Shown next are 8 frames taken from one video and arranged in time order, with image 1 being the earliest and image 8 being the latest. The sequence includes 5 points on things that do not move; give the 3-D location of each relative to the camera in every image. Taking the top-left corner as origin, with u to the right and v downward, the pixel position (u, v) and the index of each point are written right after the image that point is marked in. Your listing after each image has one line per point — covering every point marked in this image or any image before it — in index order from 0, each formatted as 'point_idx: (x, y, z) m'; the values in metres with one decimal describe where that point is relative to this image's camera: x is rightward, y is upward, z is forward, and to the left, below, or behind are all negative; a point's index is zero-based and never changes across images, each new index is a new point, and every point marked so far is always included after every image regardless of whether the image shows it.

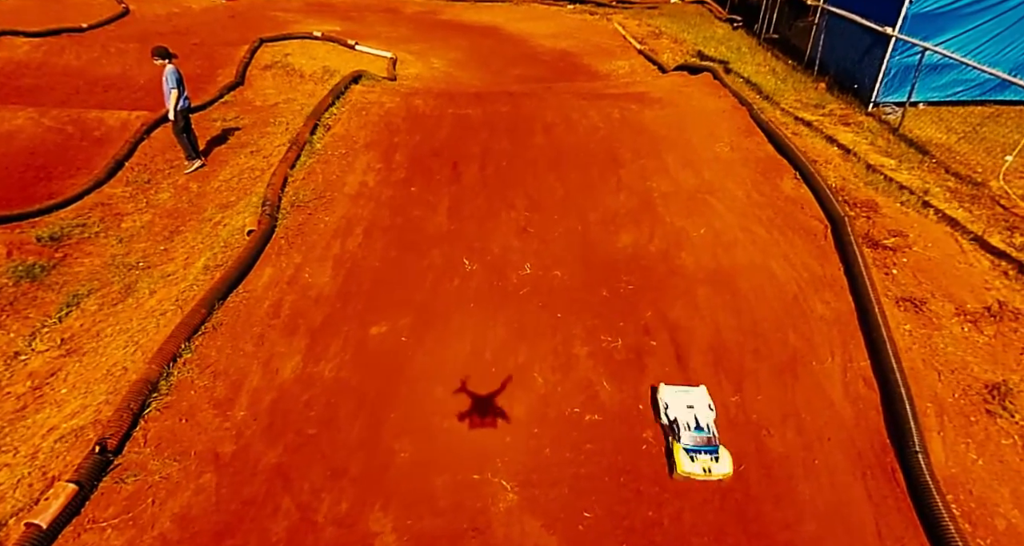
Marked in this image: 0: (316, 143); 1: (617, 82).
0: (-3.8, +2.5, +10.9) m
1: (+2.9, +5.3, +15.7) m
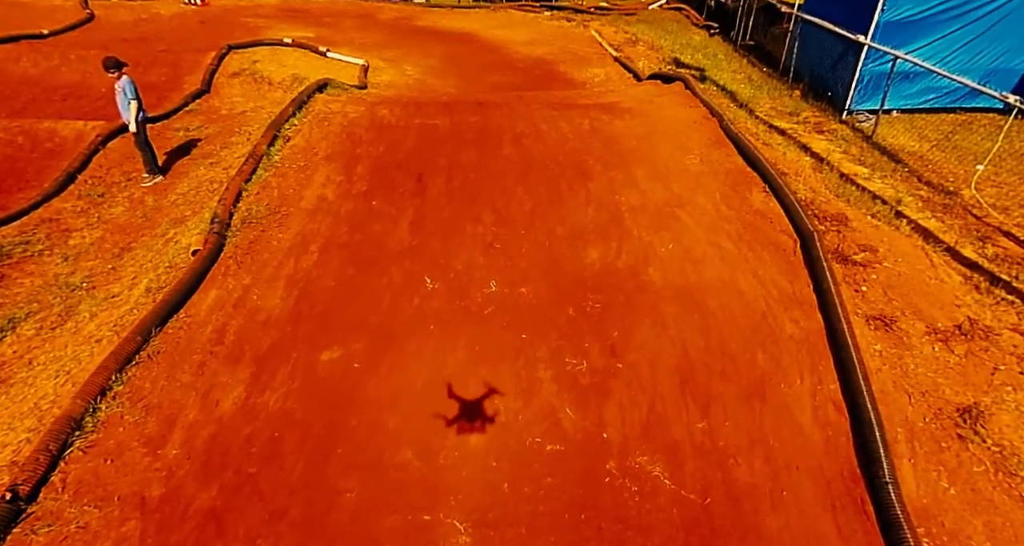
0: (-4.5, +2.2, +10.5) m
1: (+2.1, +5.0, +15.4) m
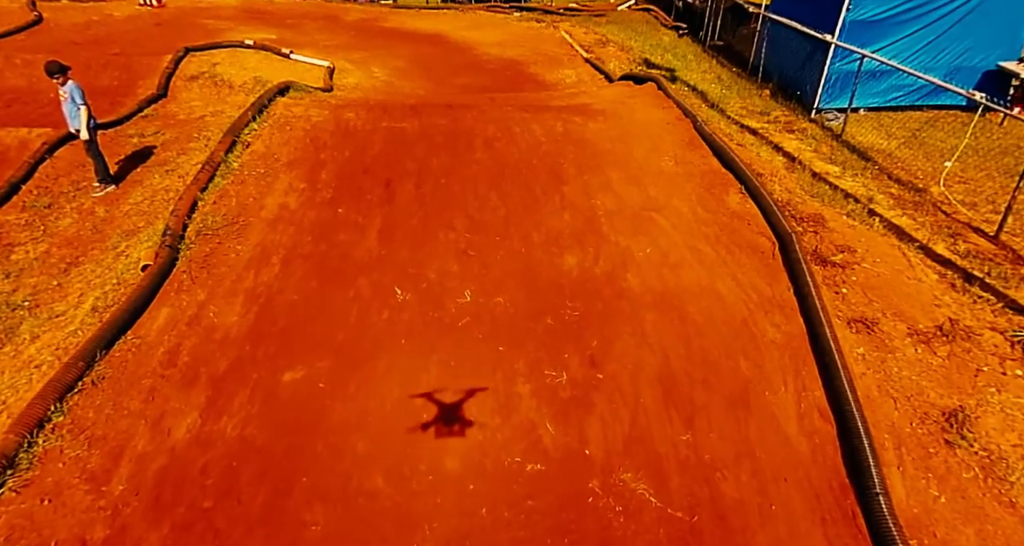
0: (-5.0, +2.0, +10.0) m
1: (+1.3, +4.9, +15.2) m
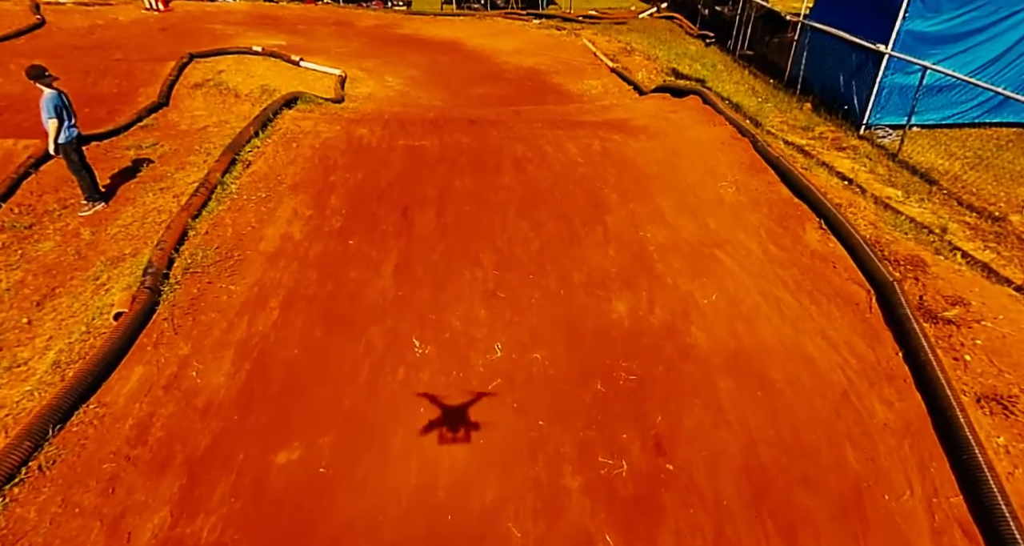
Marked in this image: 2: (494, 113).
0: (-4.4, +1.4, +8.8) m
1: (+2.0, +4.2, +14.0) m
2: (-0.4, +3.6, +12.7) m
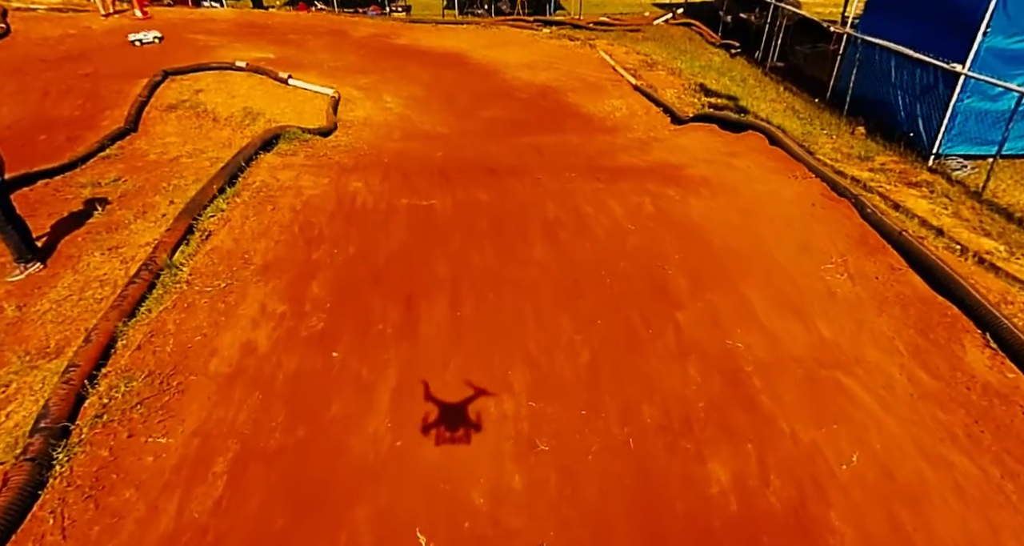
0: (-4.0, +0.1, +6.7) m
1: (+2.4, +2.9, +11.9) m
2: (0.0, +2.3, +10.6) m
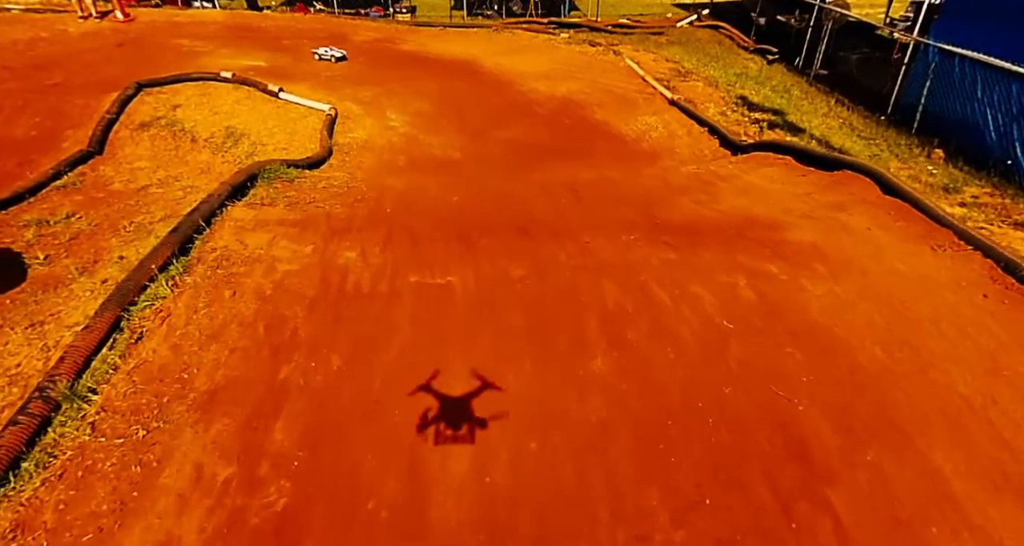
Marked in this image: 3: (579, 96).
0: (-3.6, -0.9, +4.7) m
1: (+2.9, +1.8, +9.8) m
2: (+0.5, +1.2, +8.5) m
3: (+2.0, +5.3, +16.7) m
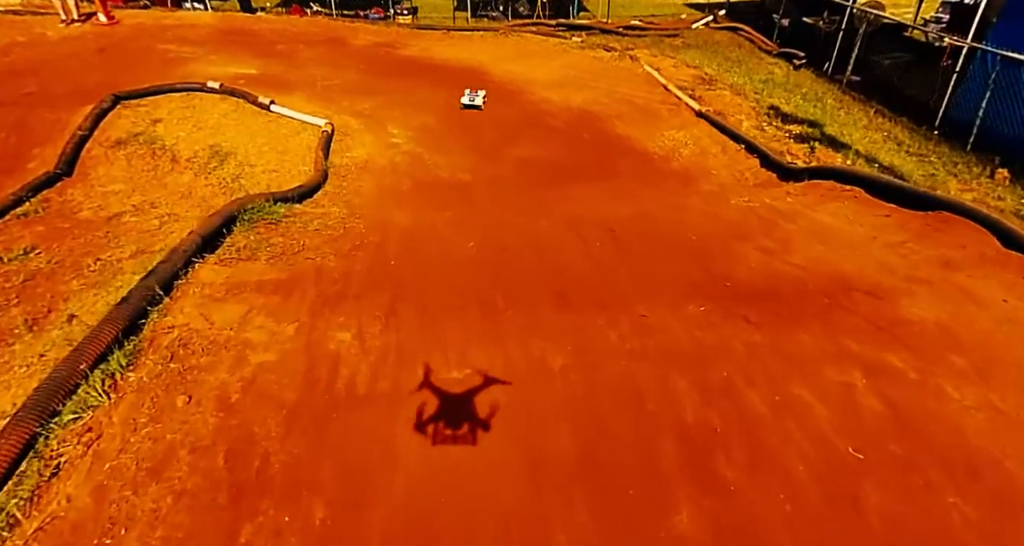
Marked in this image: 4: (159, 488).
0: (-3.2, -1.7, +3.3) m
1: (+3.2, +1.0, +8.5) m
2: (+0.8, +0.4, +7.2) m
3: (+2.4, +4.5, +15.3) m
4: (-2.4, -1.4, +3.7) m
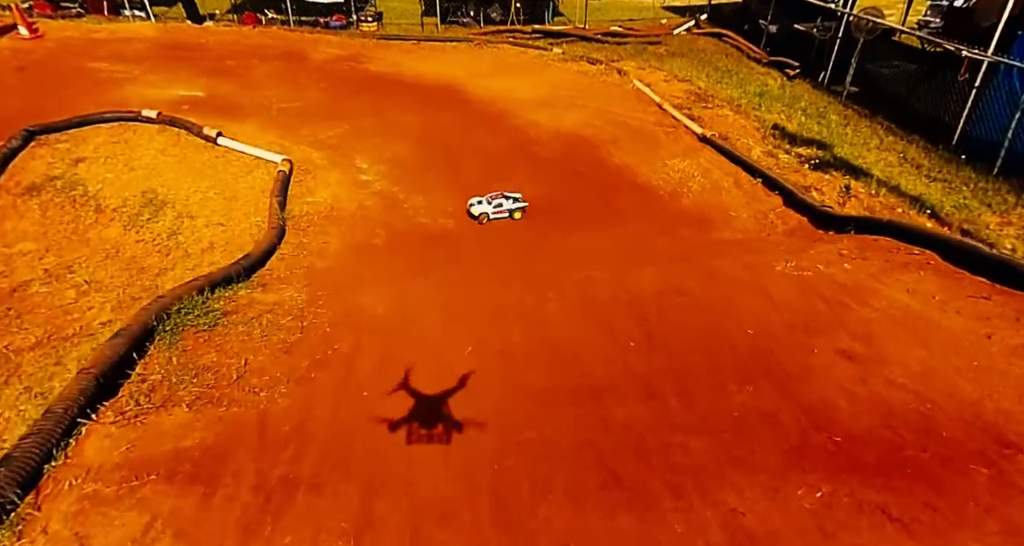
0: (-2.9, -2.9, +1.5) m
1: (+3.2, 0.0, +7.0) m
2: (+0.9, -0.7, +5.6) m
3: (+2.0, +3.5, +13.8) m
4: (-2.1, -2.6, +2.0) m
